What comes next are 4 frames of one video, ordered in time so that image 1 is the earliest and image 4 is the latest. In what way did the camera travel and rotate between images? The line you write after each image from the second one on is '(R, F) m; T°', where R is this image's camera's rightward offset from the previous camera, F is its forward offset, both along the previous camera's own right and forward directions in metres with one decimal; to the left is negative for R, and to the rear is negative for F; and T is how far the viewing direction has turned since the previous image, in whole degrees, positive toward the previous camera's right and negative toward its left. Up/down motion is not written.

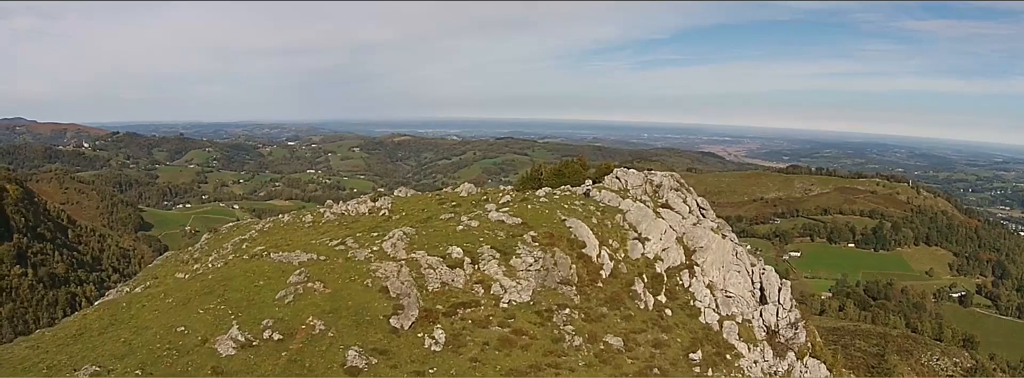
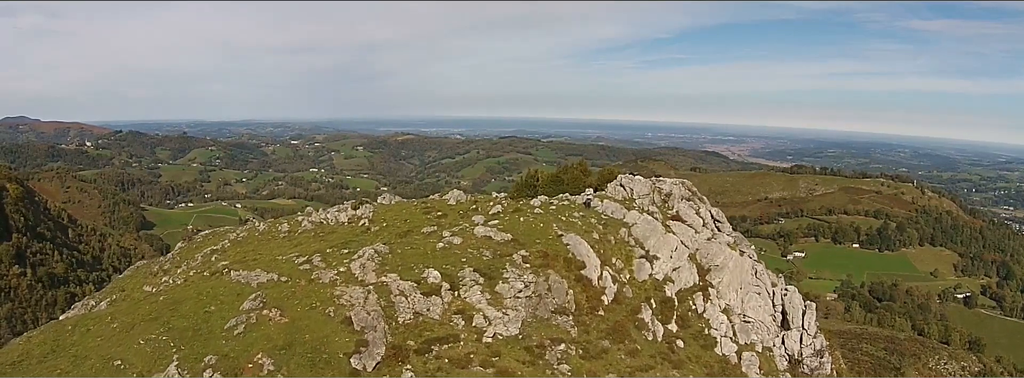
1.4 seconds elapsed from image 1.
(+0.5, +3.1) m; 0°
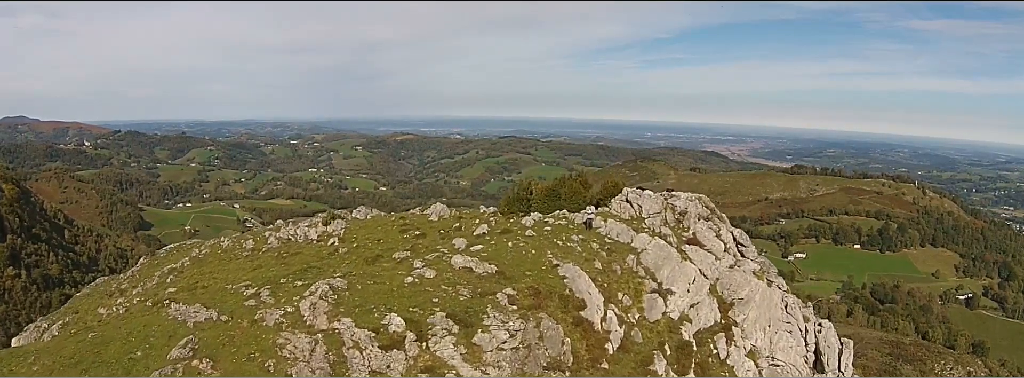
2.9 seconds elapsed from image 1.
(+0.4, +3.6) m; 0°
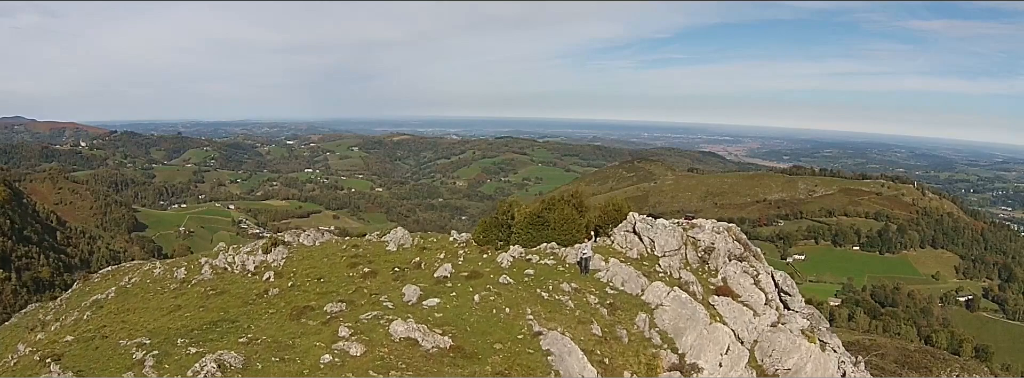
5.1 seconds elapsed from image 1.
(+0.7, +4.9) m; 0°
